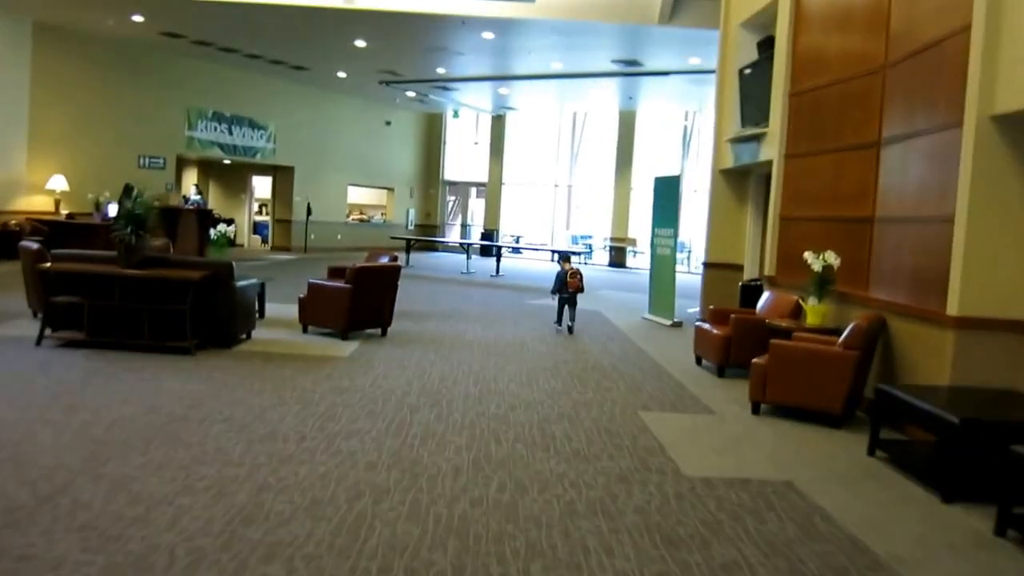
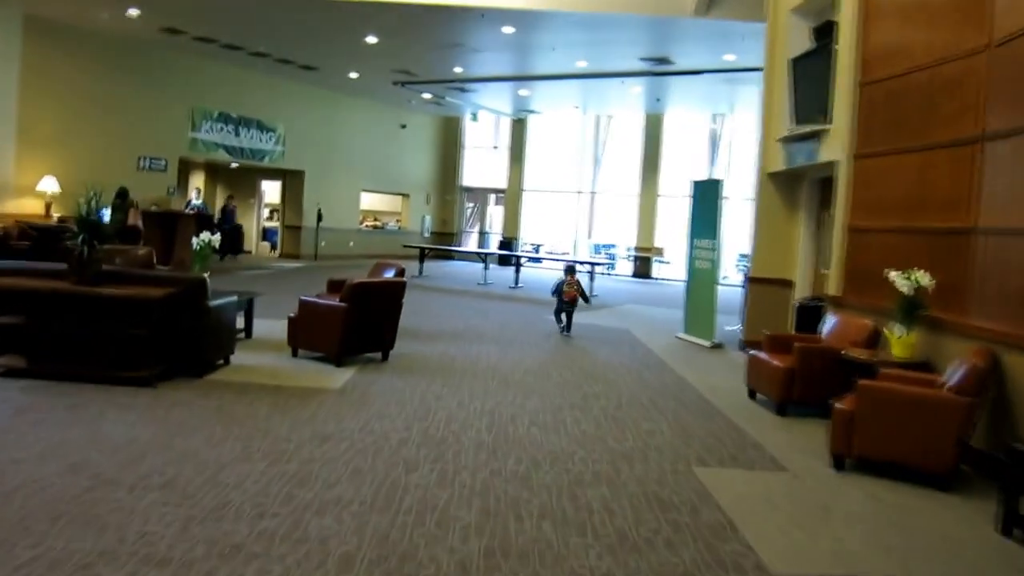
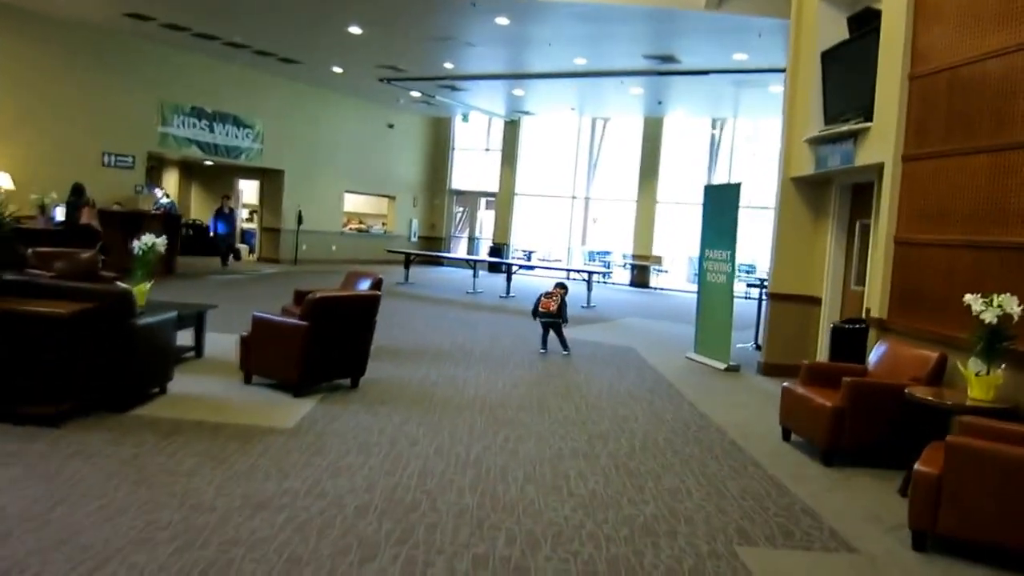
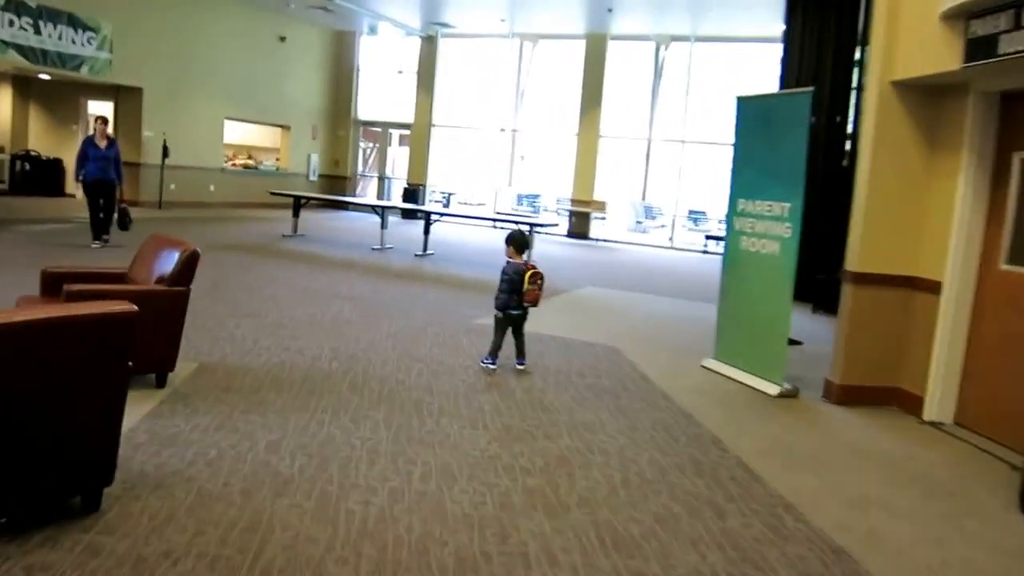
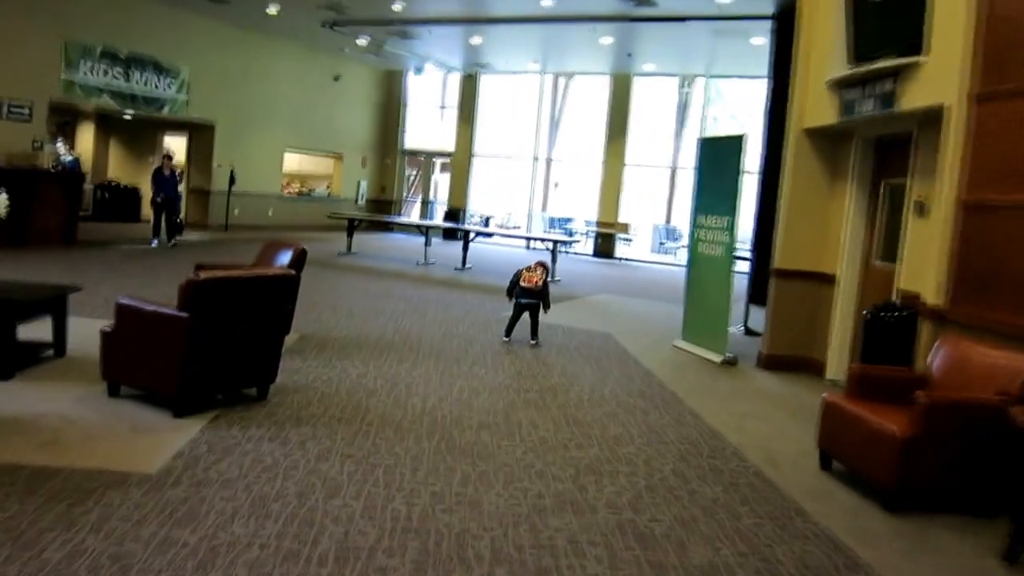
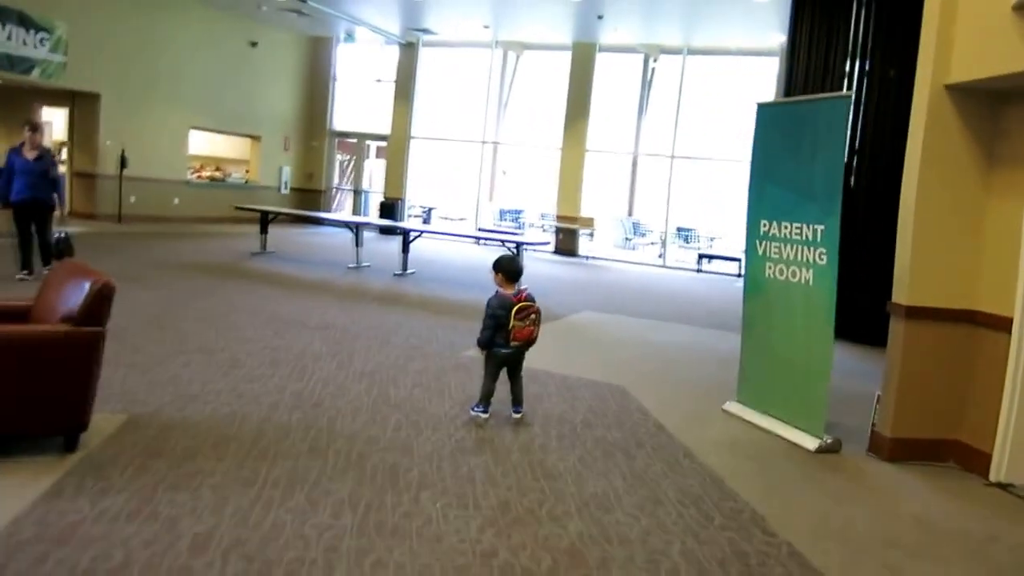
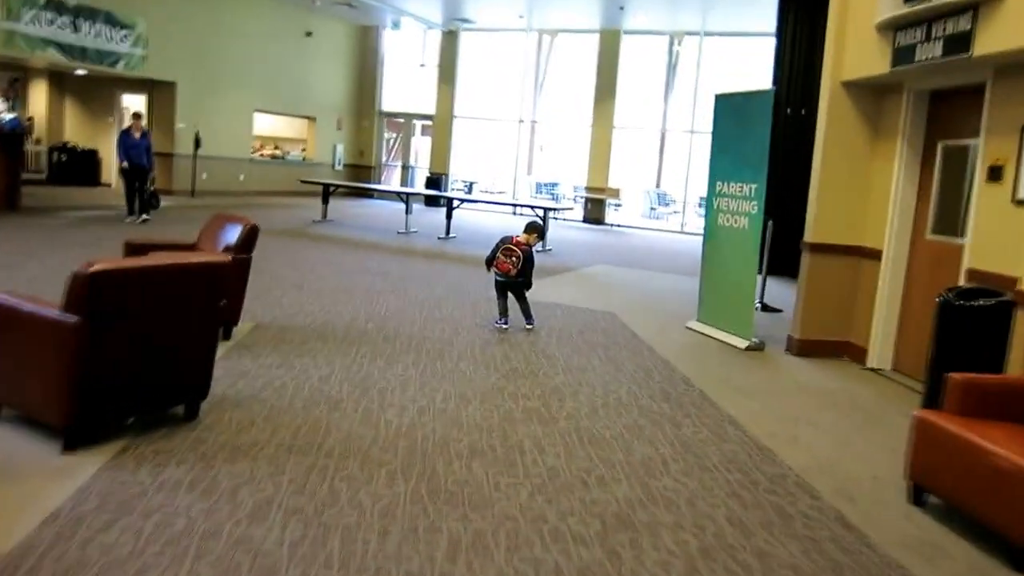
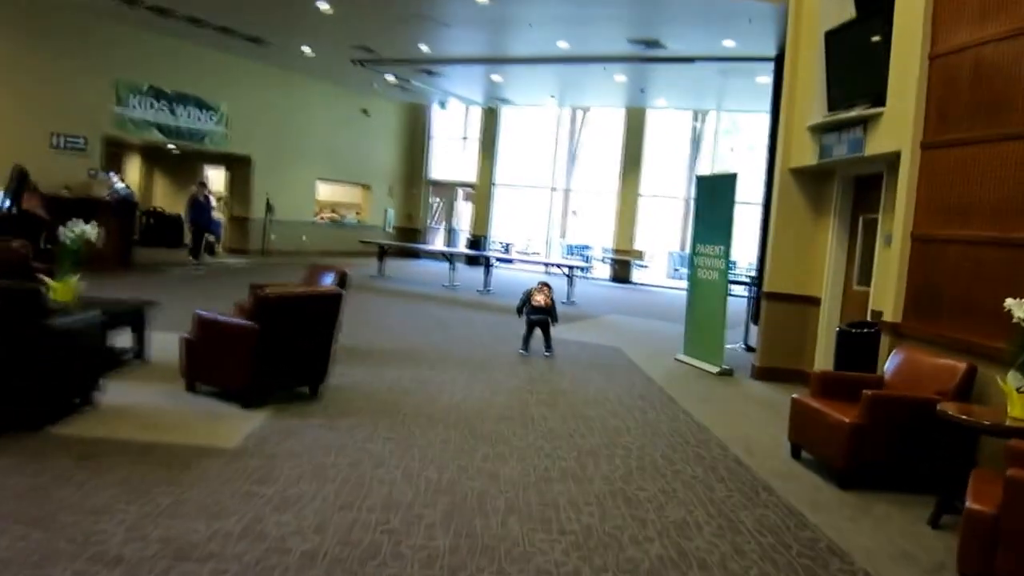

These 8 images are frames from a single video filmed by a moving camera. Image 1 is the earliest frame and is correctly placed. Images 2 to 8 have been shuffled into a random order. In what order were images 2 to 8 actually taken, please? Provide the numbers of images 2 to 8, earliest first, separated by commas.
2, 3, 8, 5, 7, 4, 6
